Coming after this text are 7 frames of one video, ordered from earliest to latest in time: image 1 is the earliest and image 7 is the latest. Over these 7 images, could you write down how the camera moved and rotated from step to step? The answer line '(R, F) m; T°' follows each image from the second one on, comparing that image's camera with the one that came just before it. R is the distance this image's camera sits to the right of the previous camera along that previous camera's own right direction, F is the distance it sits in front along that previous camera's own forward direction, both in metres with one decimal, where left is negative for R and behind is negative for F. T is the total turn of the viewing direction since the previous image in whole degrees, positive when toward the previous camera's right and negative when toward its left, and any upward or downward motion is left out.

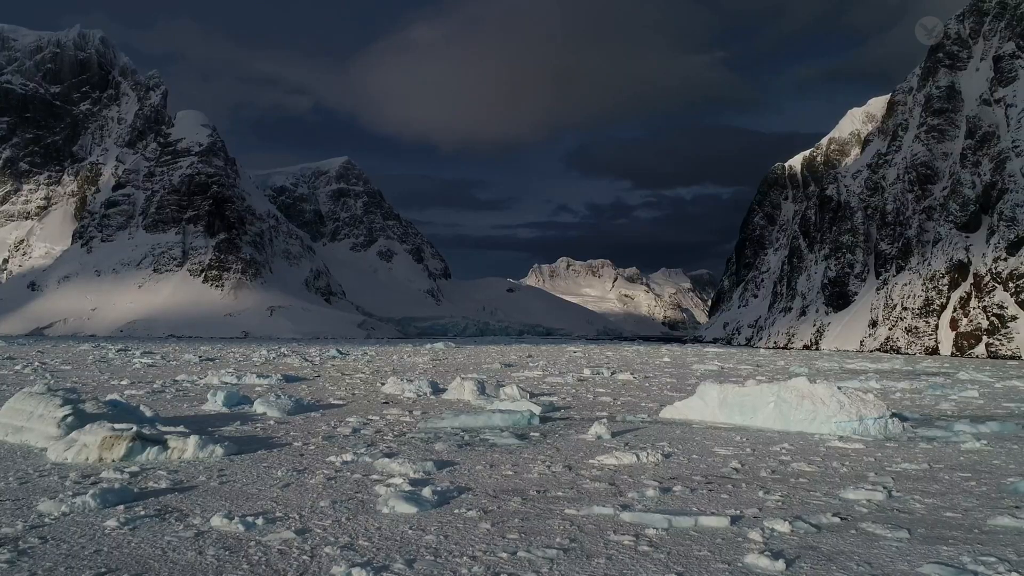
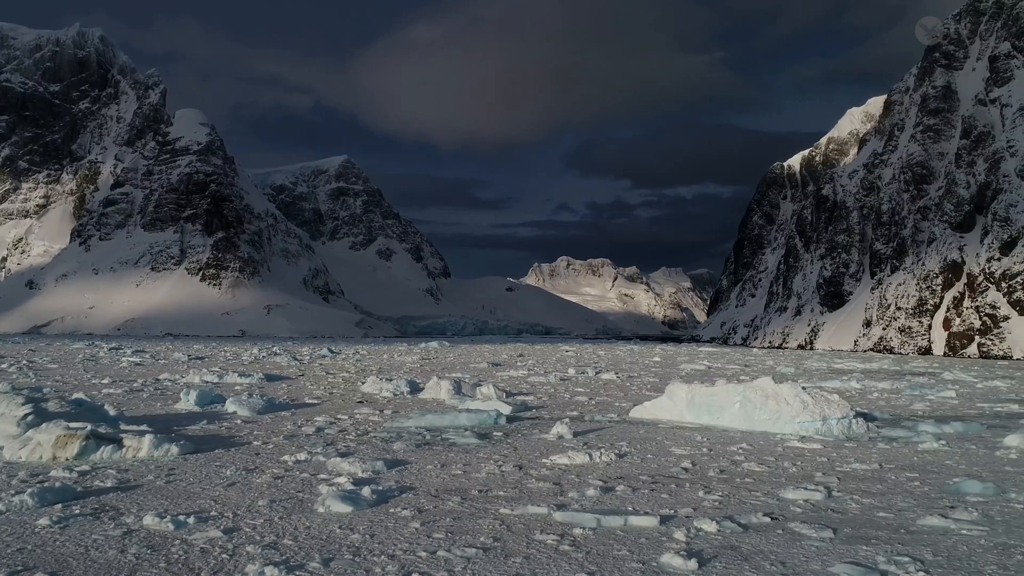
(+0.7, 0.0) m; 0°
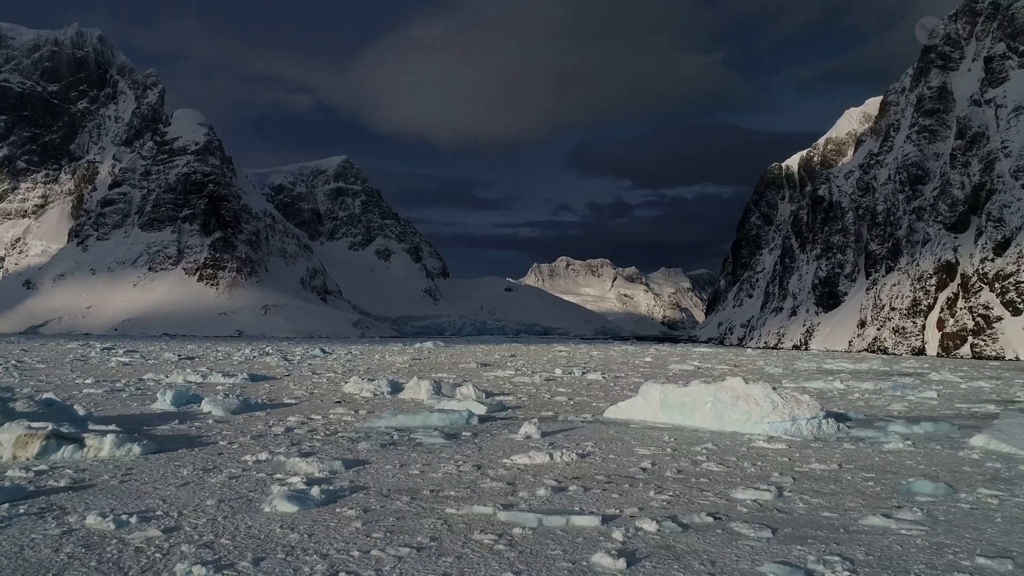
(+0.5, 0.0) m; 0°
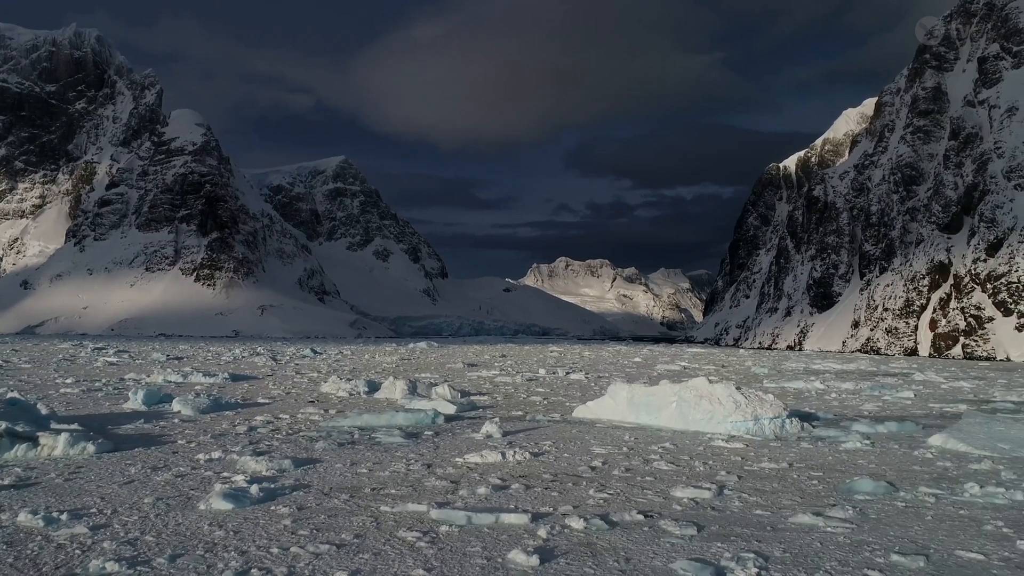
(+0.7, 0.0) m; 0°
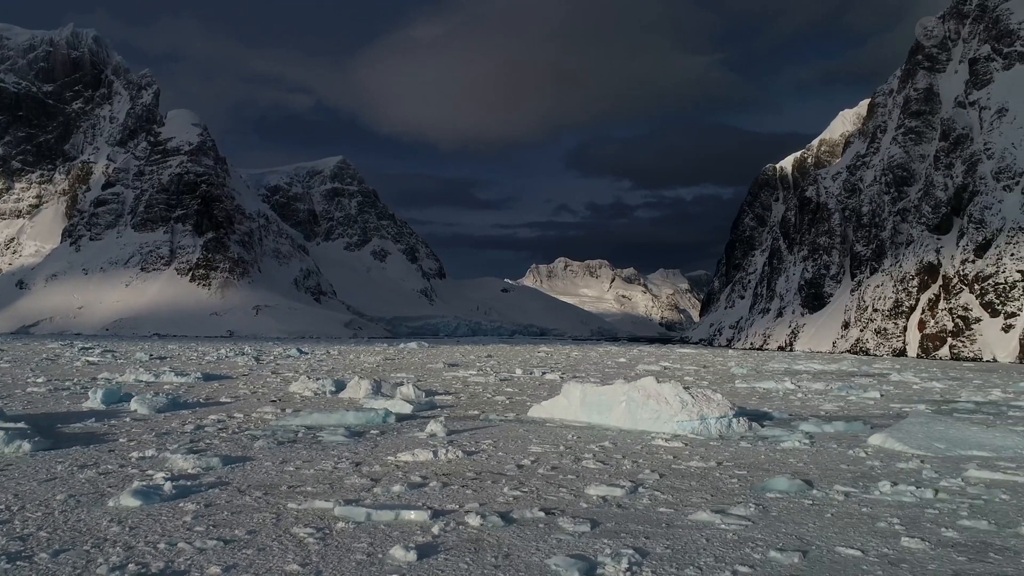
(+1.0, -0.1) m; 0°
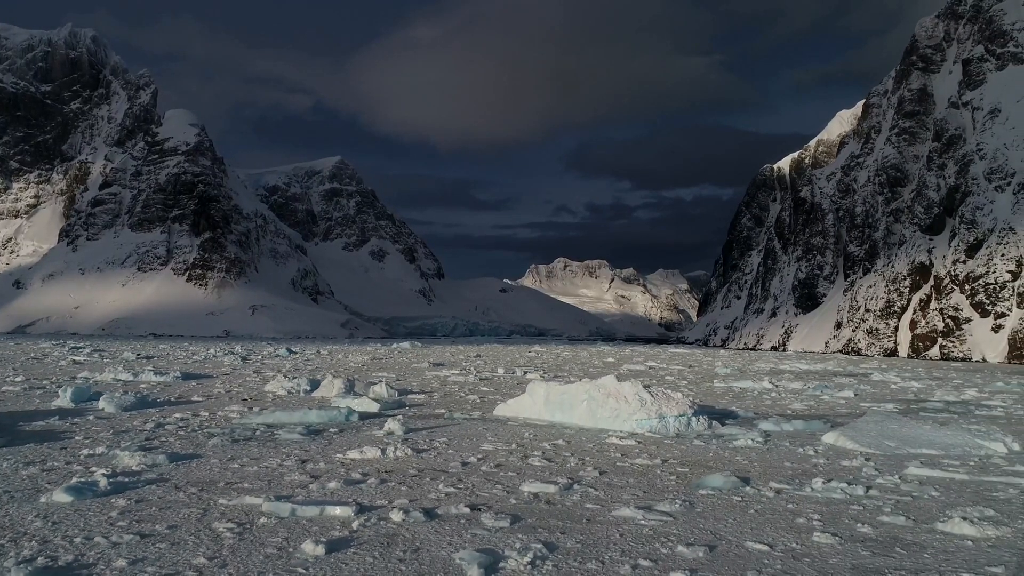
(+0.7, -0.1) m; 0°
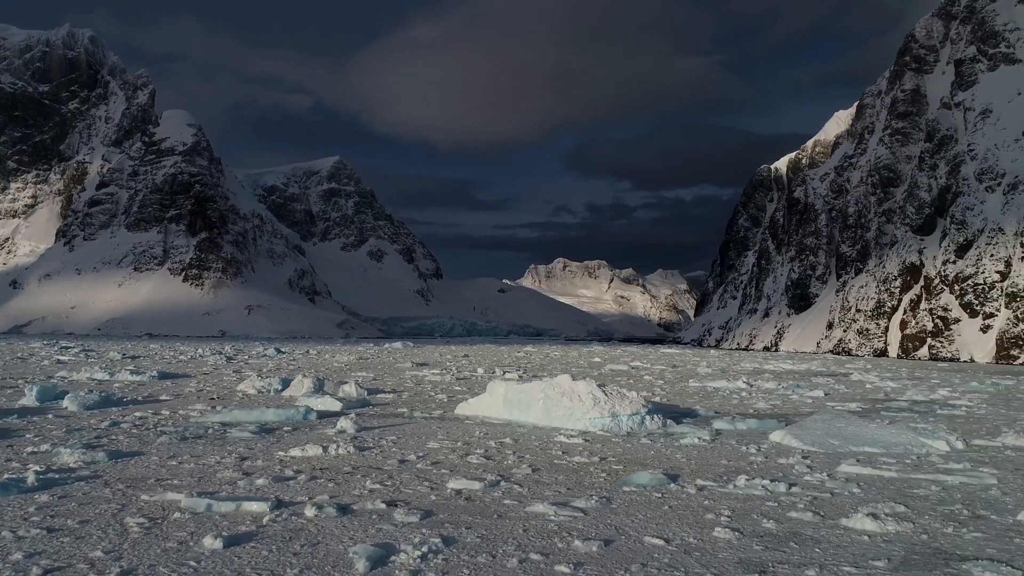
(+0.9, -0.1) m; 0°
